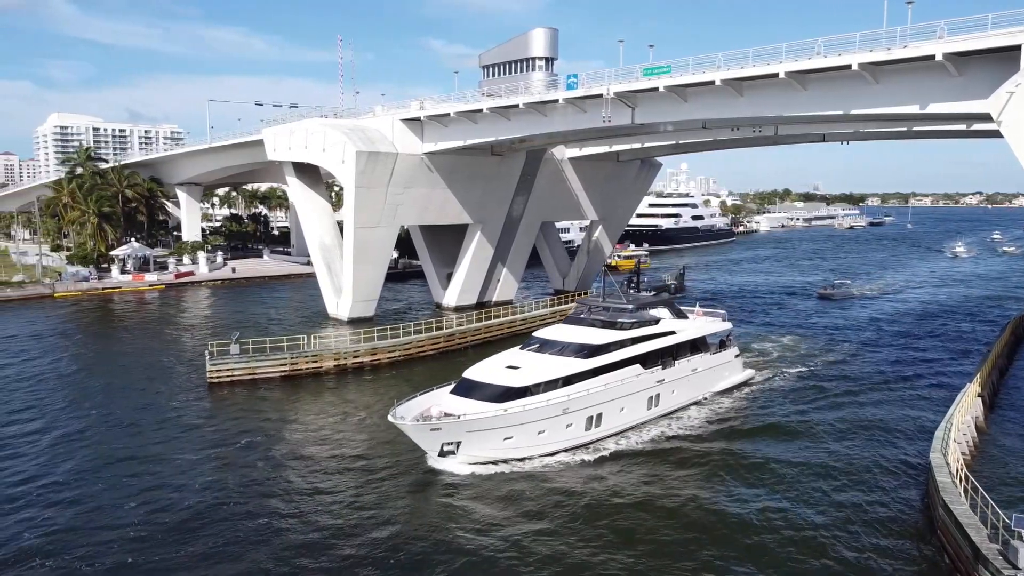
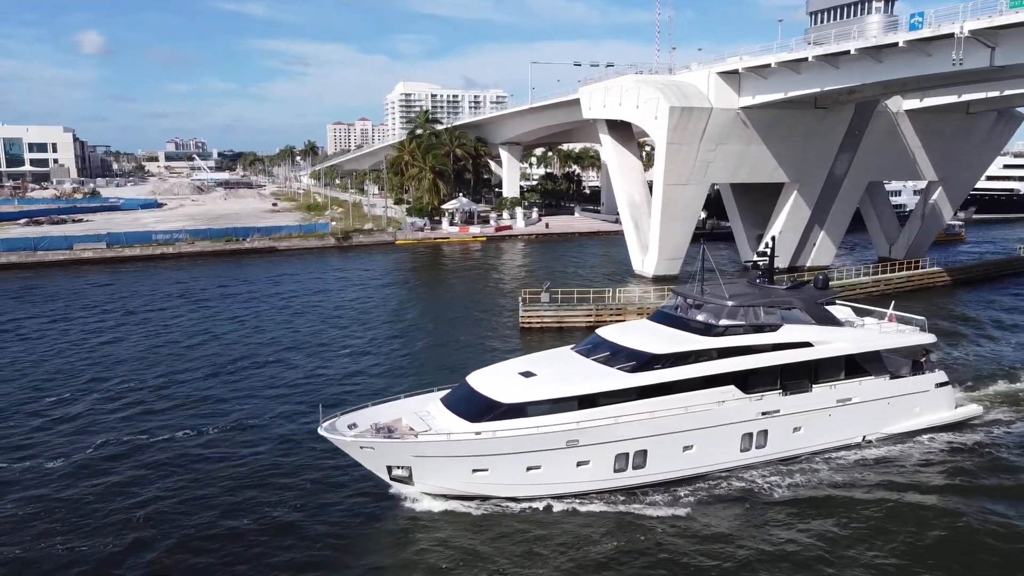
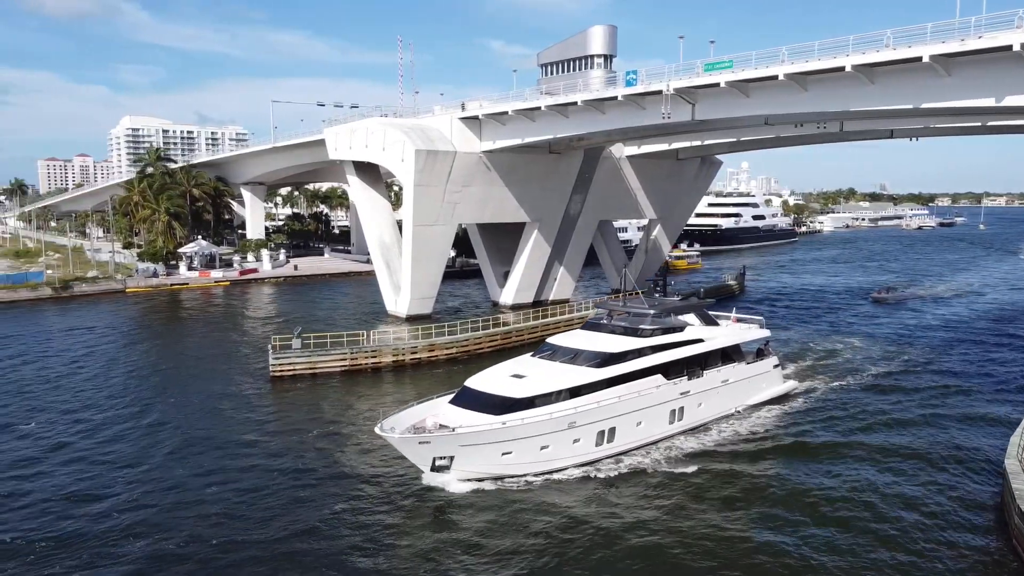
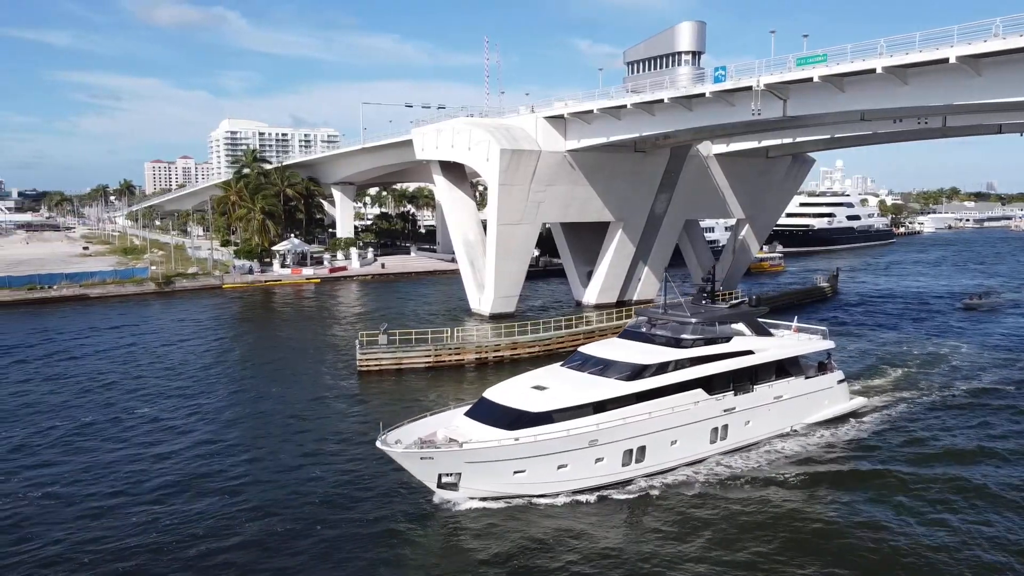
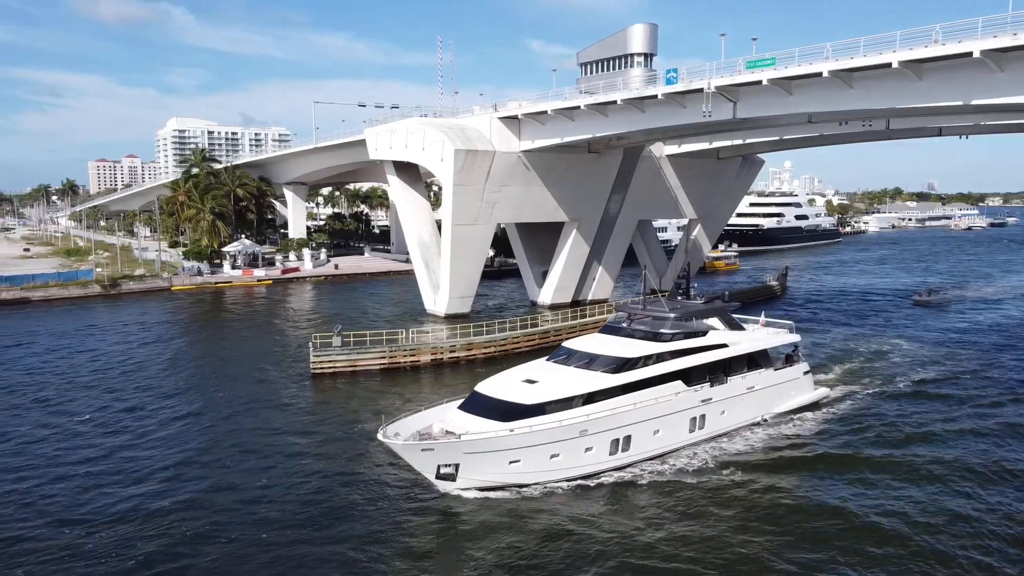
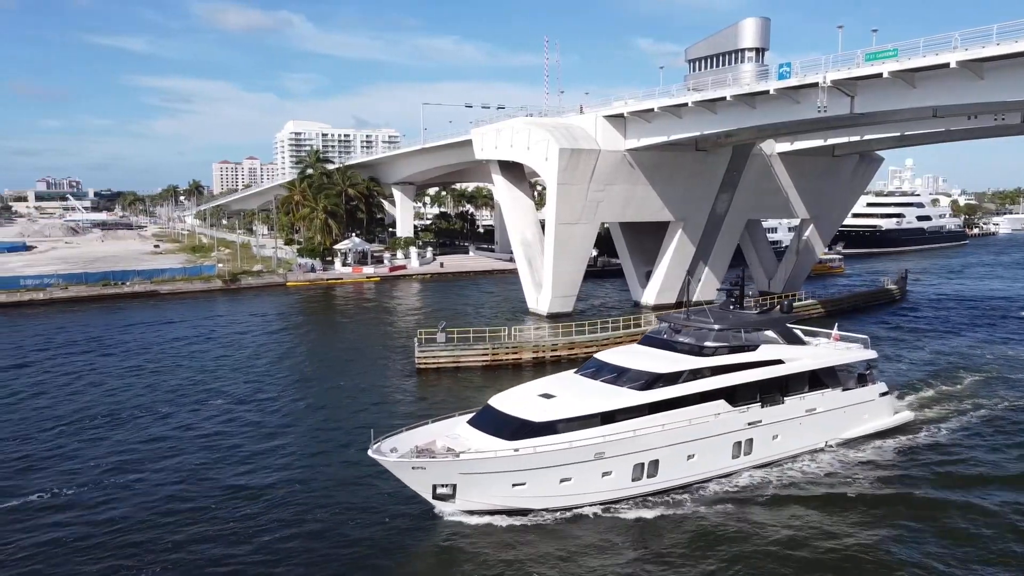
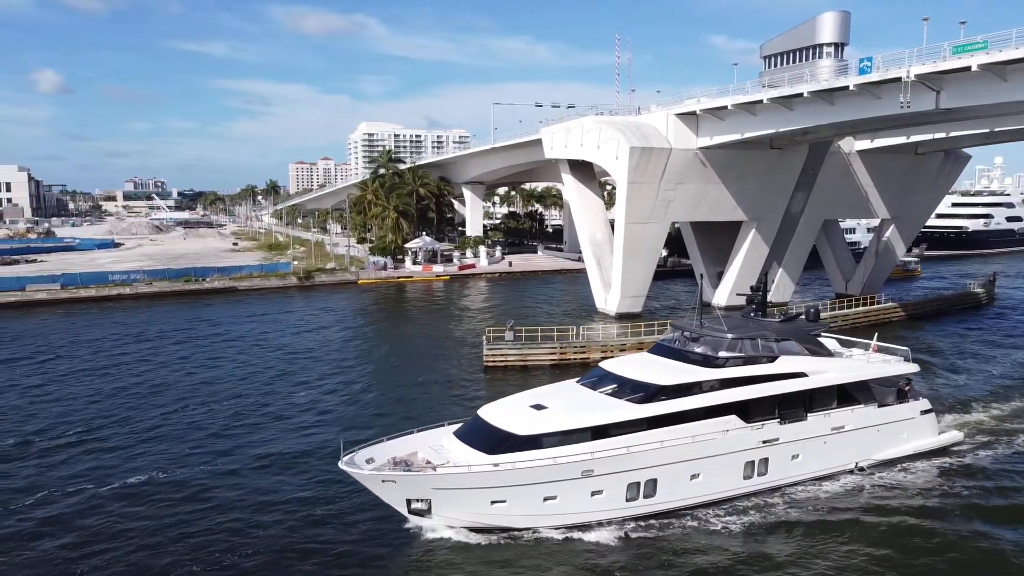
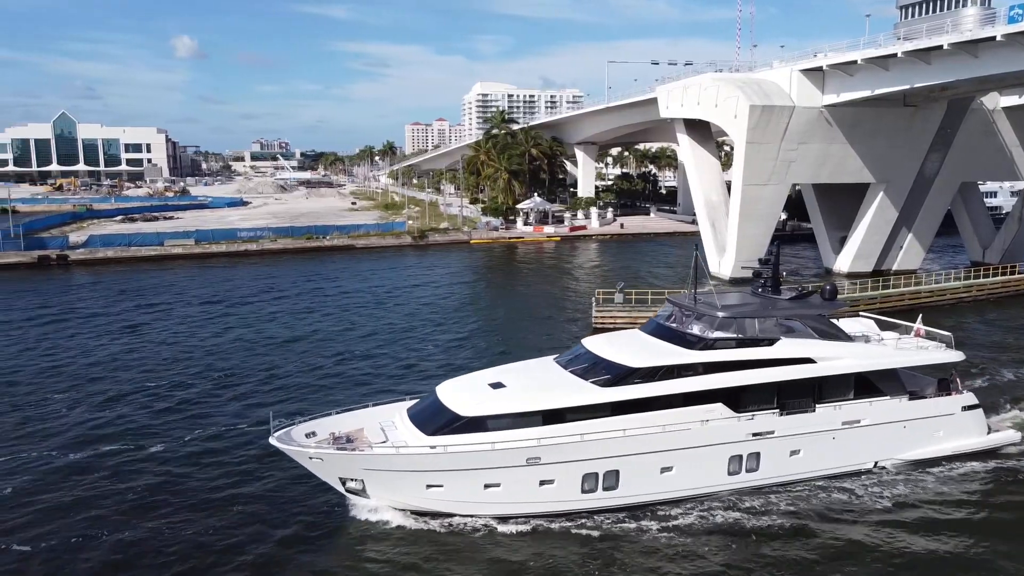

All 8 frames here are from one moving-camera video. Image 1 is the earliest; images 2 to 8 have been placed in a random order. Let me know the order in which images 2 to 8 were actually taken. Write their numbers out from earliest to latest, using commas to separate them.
3, 5, 4, 6, 7, 2, 8
